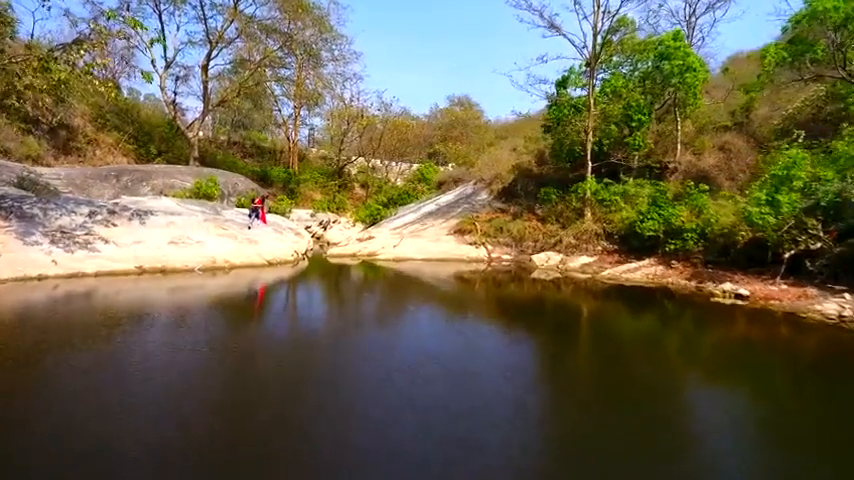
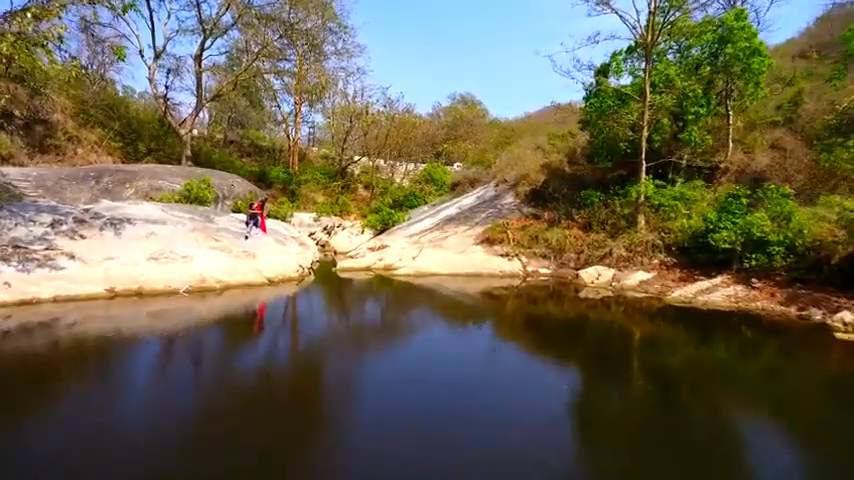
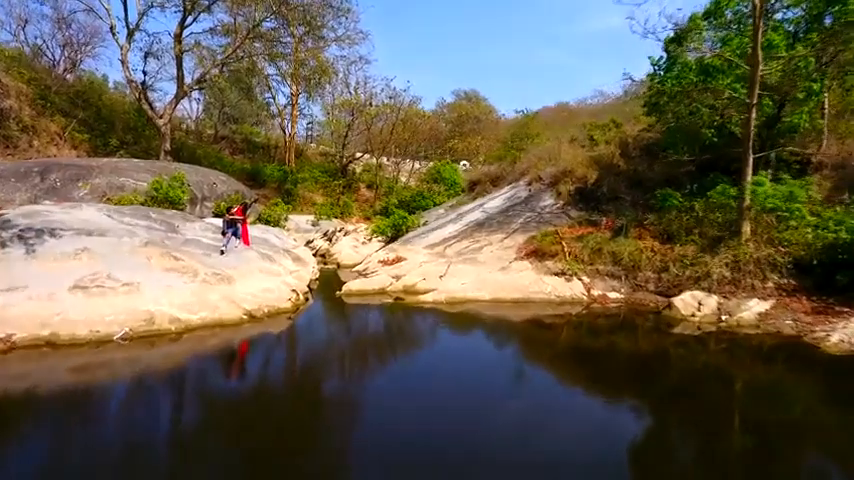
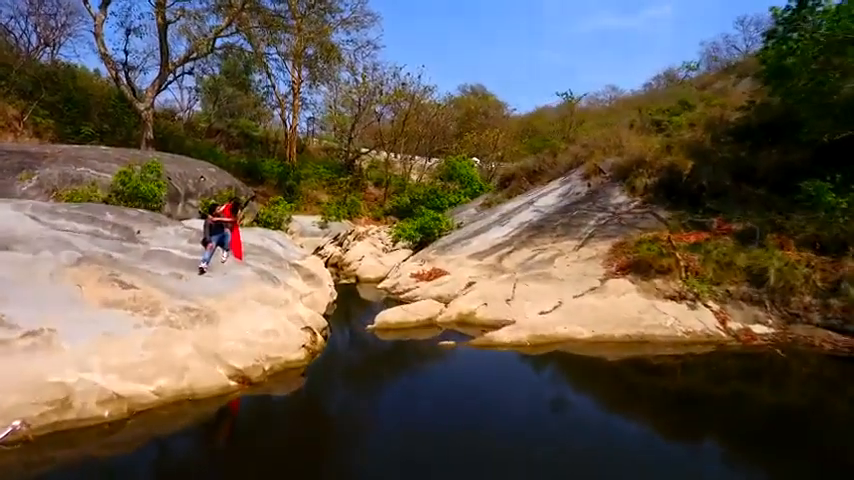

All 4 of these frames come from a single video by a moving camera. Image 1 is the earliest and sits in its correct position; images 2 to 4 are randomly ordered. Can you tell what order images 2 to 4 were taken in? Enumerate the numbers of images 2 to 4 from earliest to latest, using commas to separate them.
2, 3, 4
